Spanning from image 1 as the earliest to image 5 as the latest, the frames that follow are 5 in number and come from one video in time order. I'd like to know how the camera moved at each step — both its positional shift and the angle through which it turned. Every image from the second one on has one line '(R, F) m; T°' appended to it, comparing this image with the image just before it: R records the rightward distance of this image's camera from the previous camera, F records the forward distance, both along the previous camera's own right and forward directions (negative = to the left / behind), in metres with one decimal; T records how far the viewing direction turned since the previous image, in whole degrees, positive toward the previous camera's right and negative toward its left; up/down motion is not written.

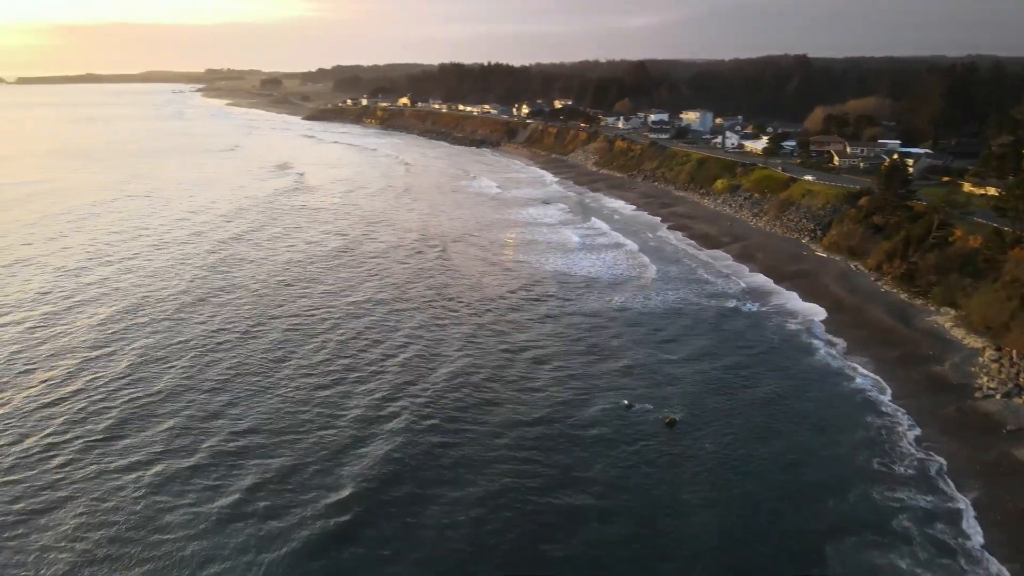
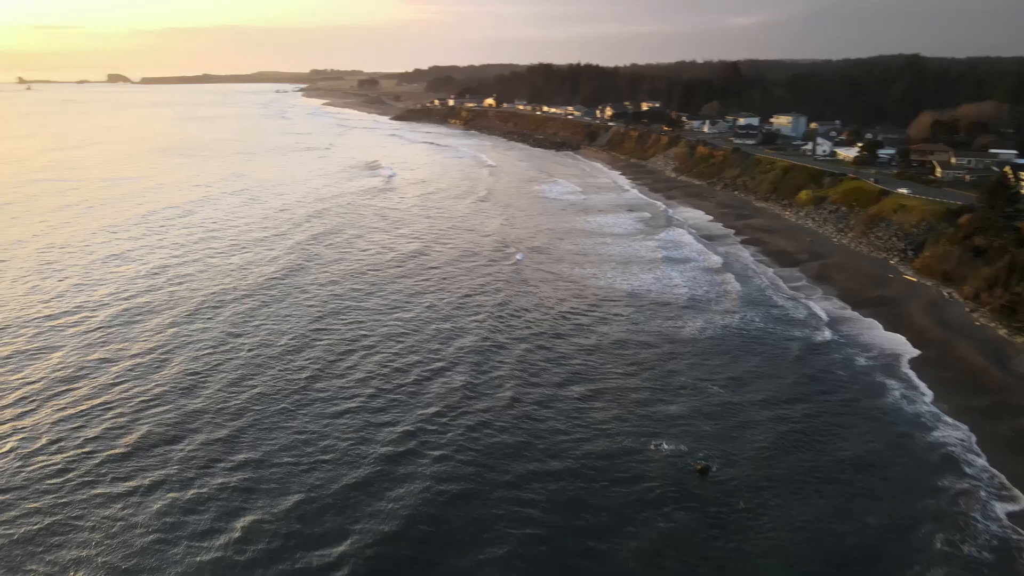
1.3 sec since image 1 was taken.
(+1.0, +1.1) m; -7°
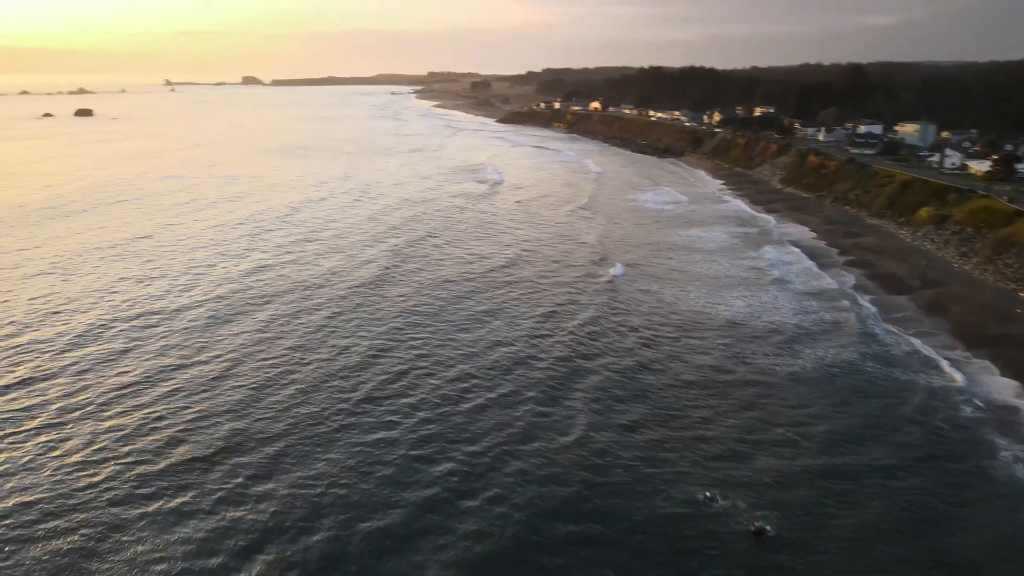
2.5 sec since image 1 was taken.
(+0.8, +0.9) m; -8°
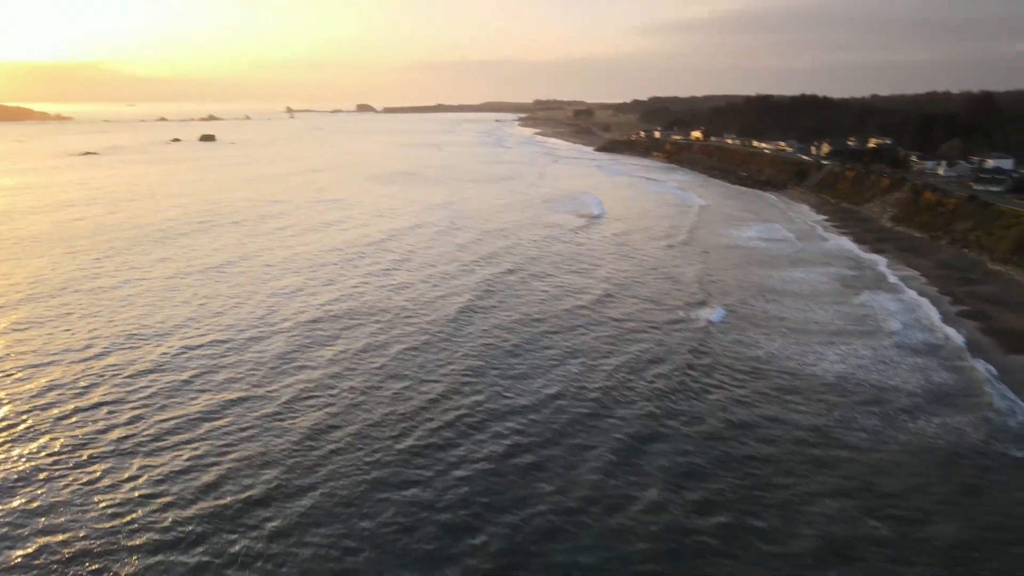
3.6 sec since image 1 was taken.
(+0.7, +0.8) m; -8°
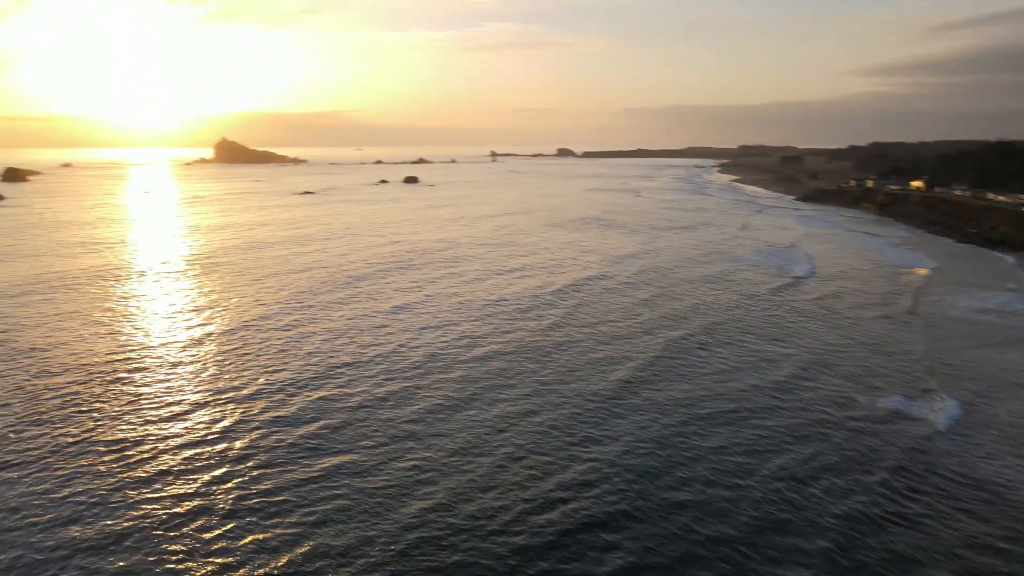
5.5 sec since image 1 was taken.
(+0.9, +1.7) m; -15°
